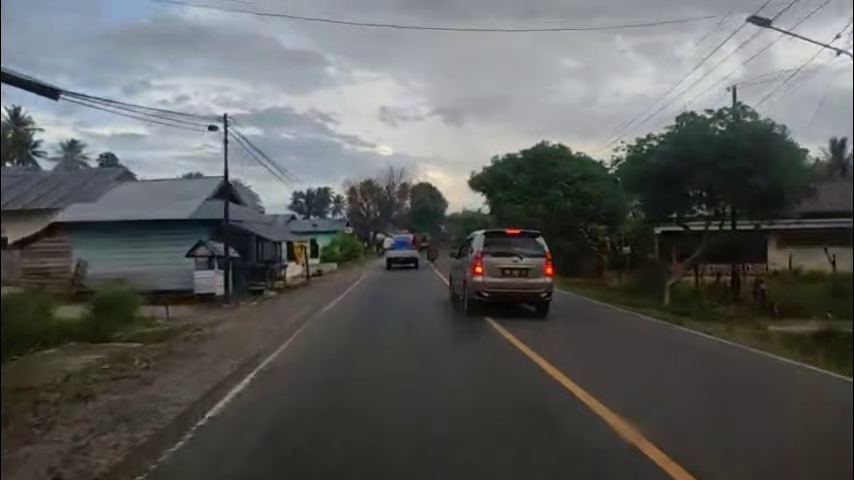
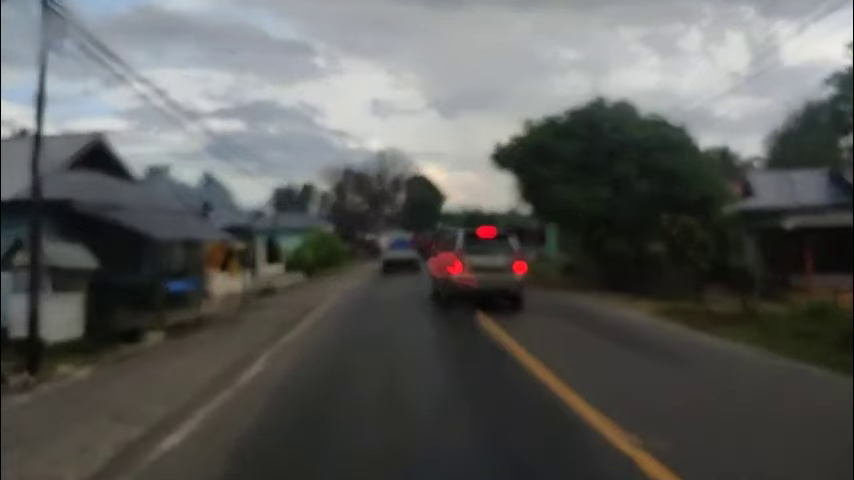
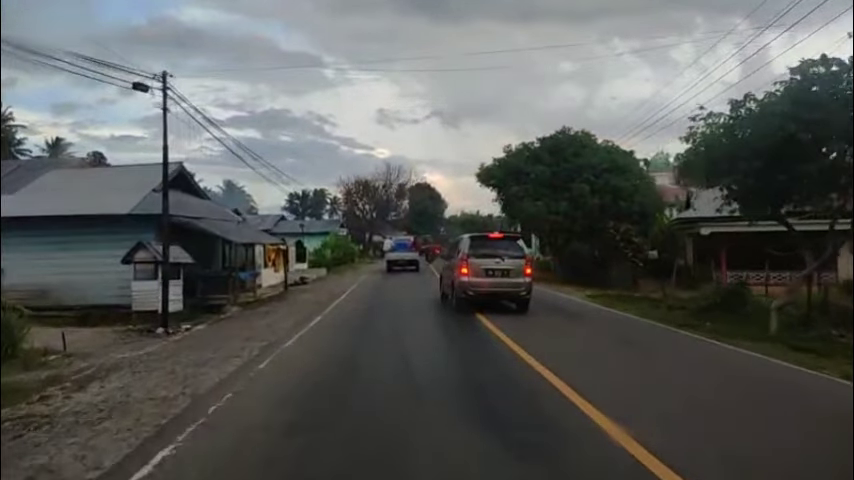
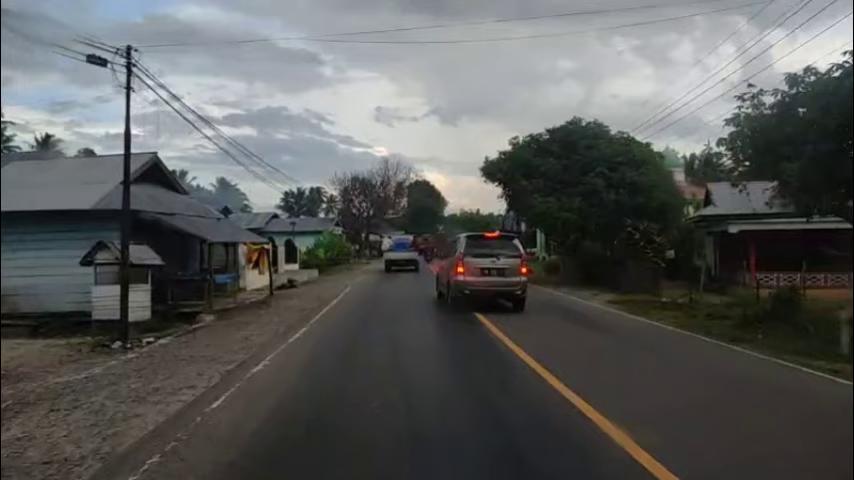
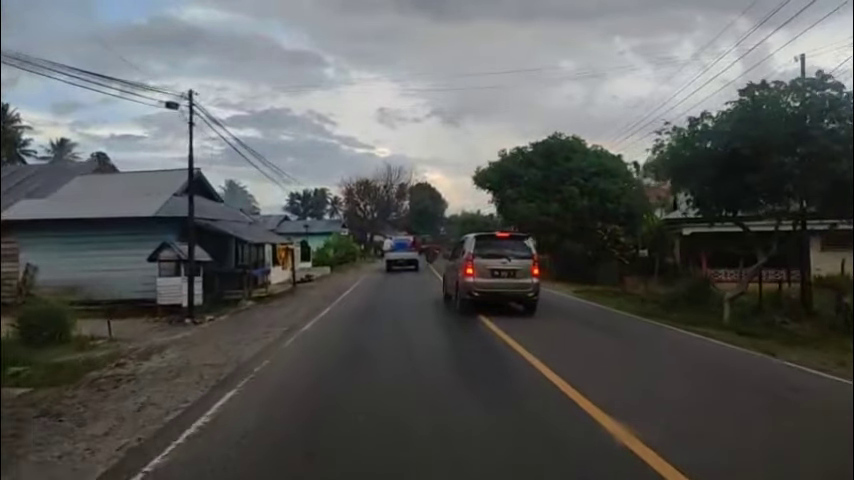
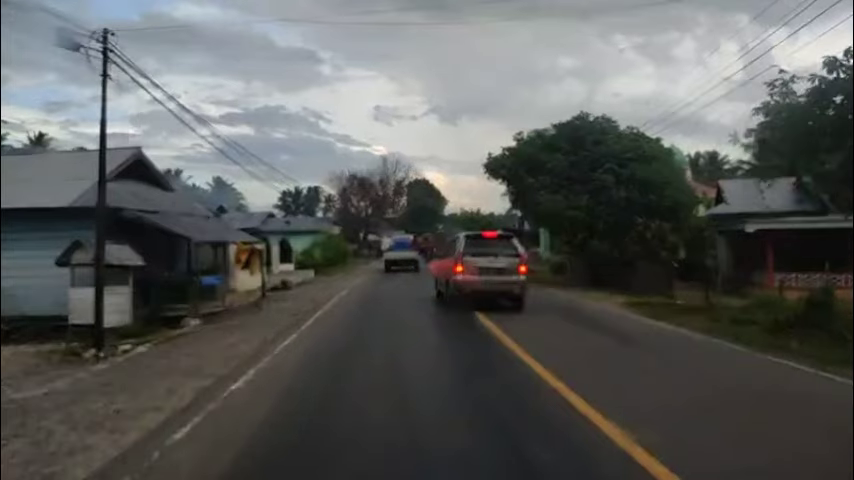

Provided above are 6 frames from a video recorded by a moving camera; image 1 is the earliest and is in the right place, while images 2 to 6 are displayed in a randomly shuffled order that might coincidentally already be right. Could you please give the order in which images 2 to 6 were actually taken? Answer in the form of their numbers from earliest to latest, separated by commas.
5, 3, 4, 6, 2
